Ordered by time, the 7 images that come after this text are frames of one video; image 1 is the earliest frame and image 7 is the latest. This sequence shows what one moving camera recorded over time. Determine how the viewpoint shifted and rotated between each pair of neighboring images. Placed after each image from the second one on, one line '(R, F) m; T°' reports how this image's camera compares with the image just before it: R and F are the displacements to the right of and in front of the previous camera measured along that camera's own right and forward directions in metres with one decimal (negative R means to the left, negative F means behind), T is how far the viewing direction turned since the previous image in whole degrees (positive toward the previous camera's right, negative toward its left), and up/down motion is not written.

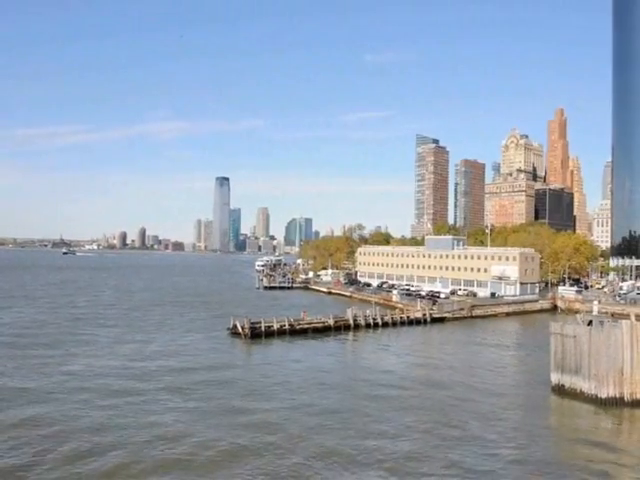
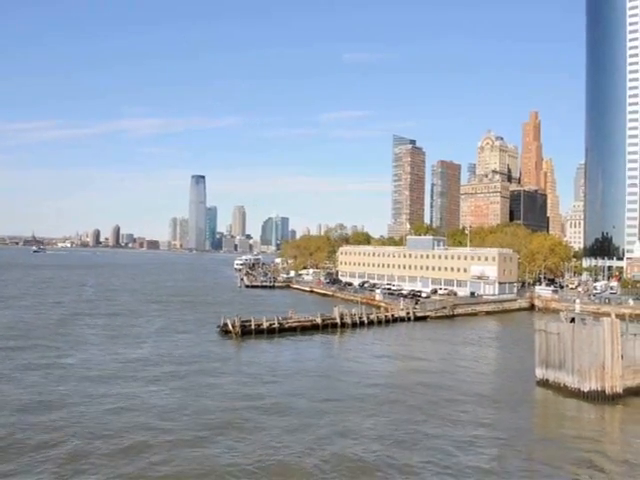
(-1.0, -1.2) m; +2°
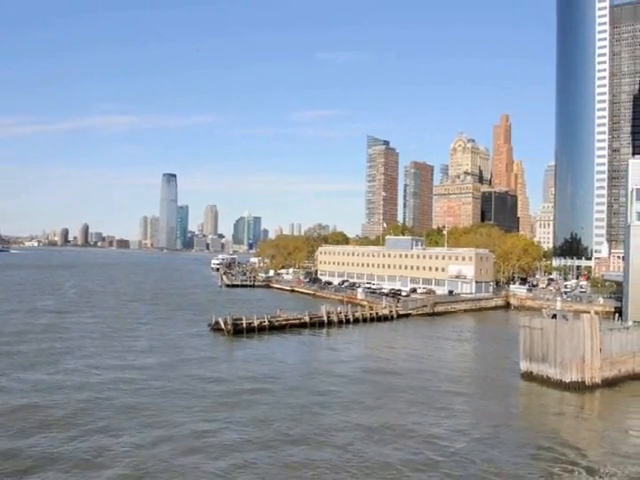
(-1.4, -1.8) m; +3°
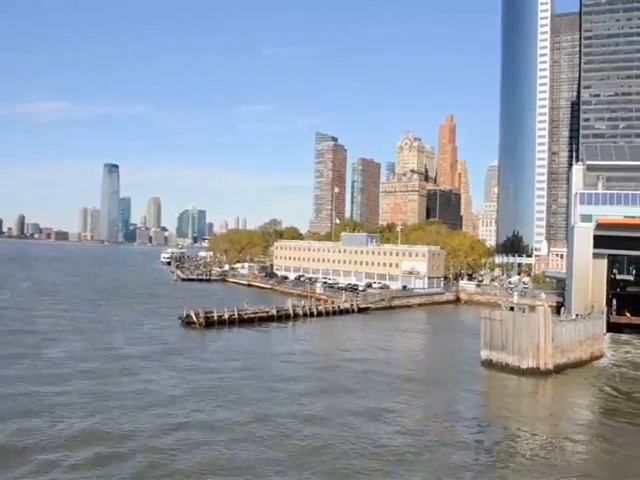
(-2.0, -2.5) m; +5°
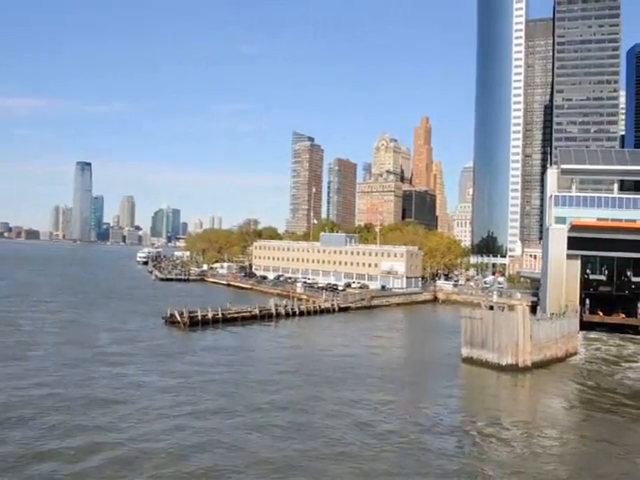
(-0.7, -0.9) m; +2°
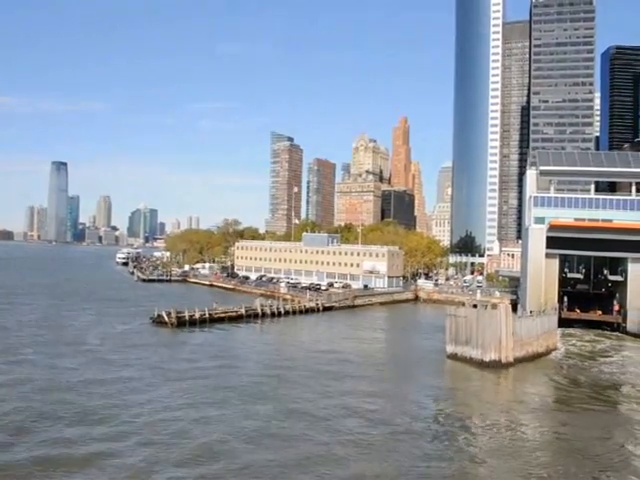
(-0.6, -0.8) m; +2°
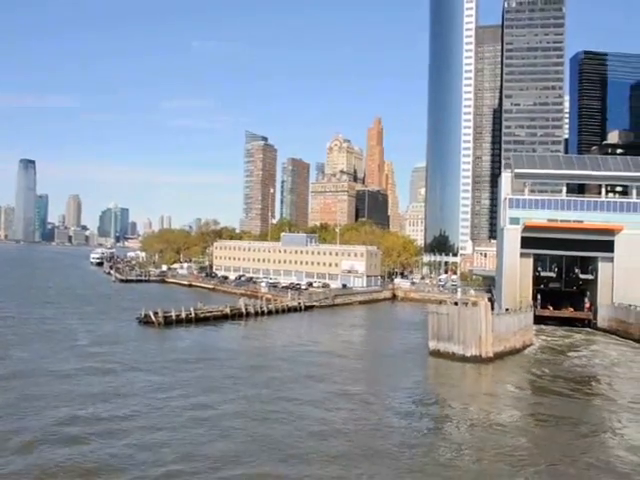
(-1.0, -1.4) m; +2°
